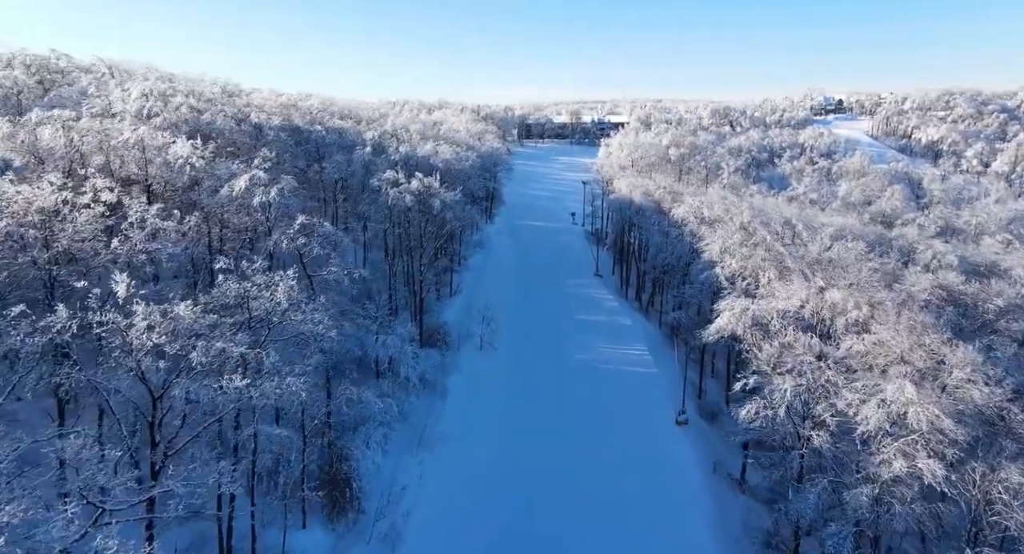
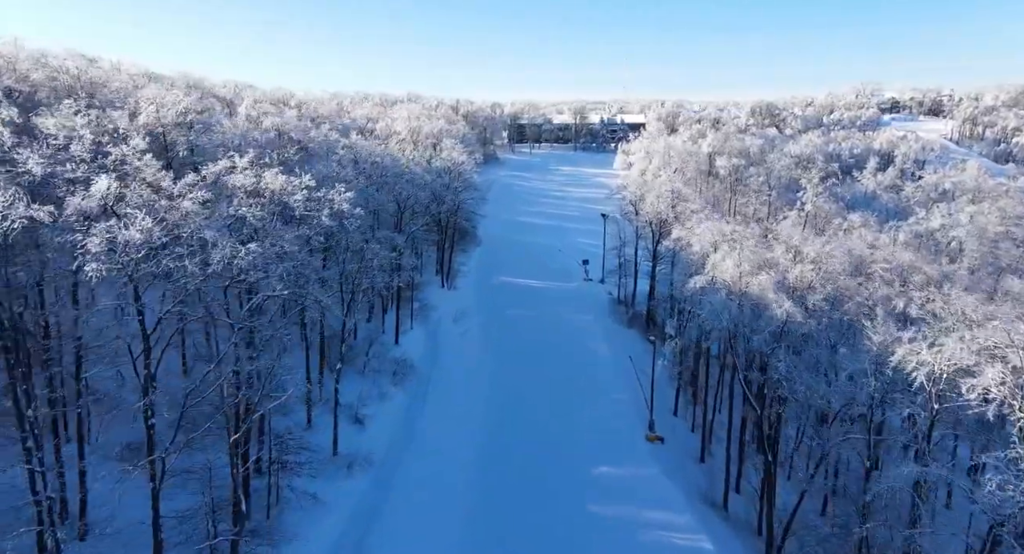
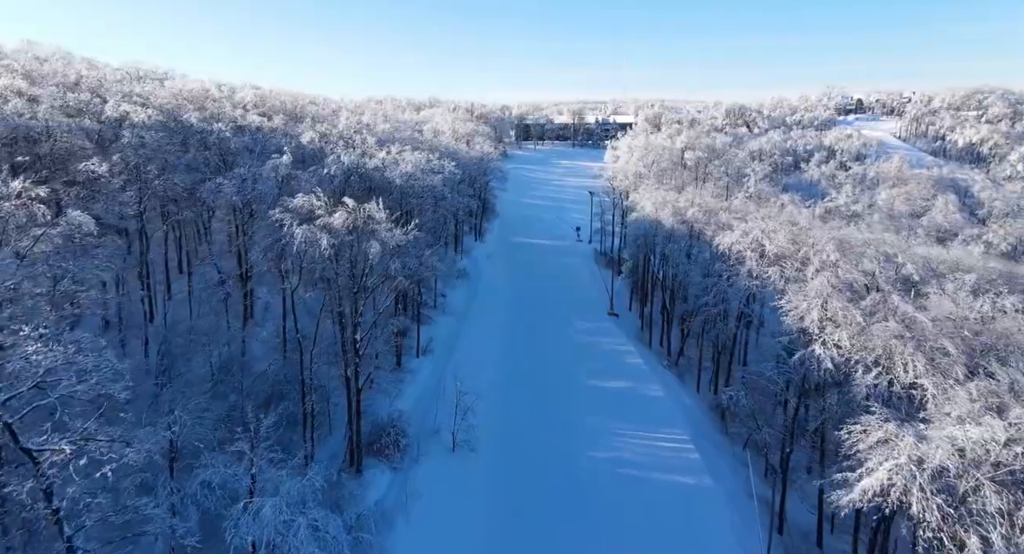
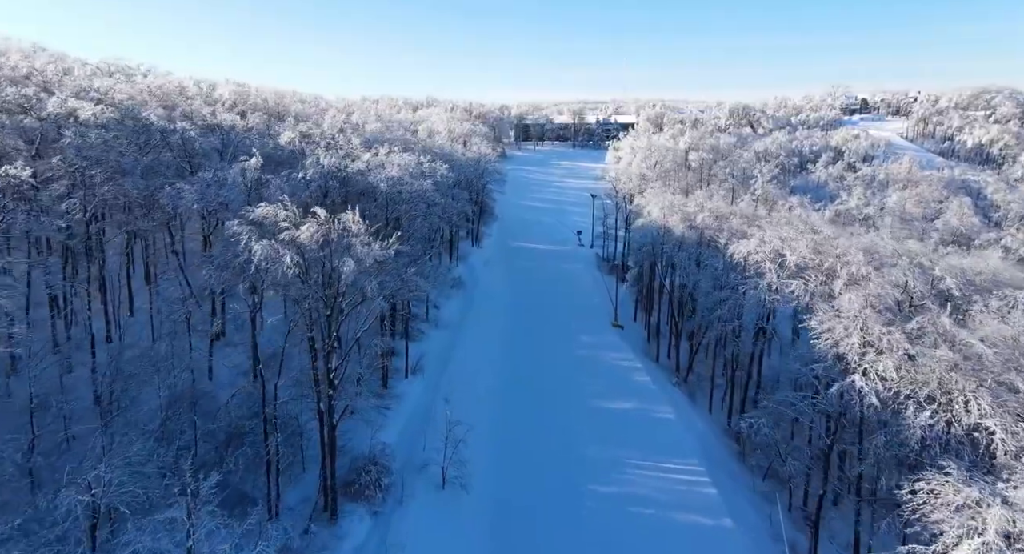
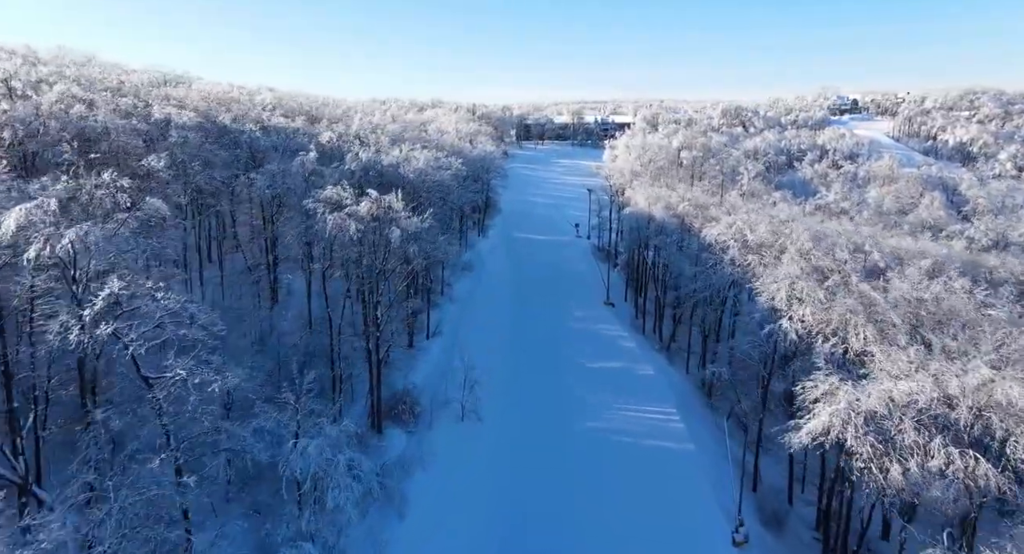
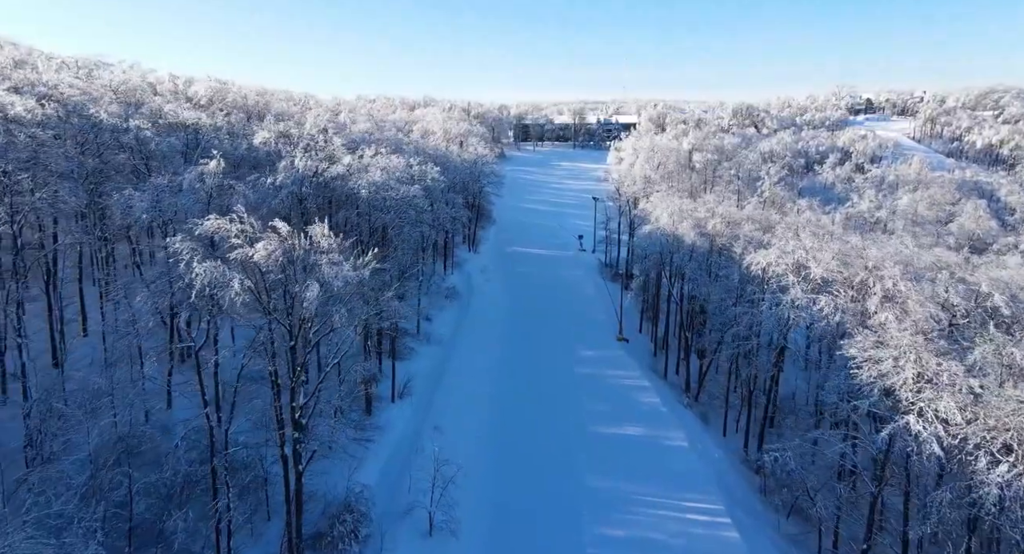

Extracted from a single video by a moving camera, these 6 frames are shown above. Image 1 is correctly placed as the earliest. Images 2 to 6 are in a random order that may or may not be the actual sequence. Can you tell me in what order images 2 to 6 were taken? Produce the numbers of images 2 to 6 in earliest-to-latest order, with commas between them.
5, 3, 4, 6, 2
